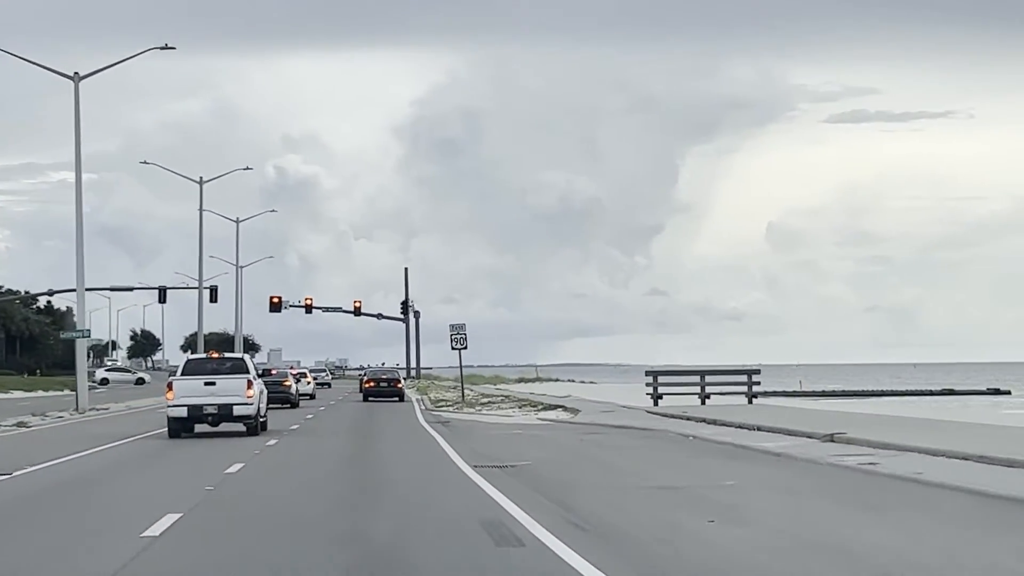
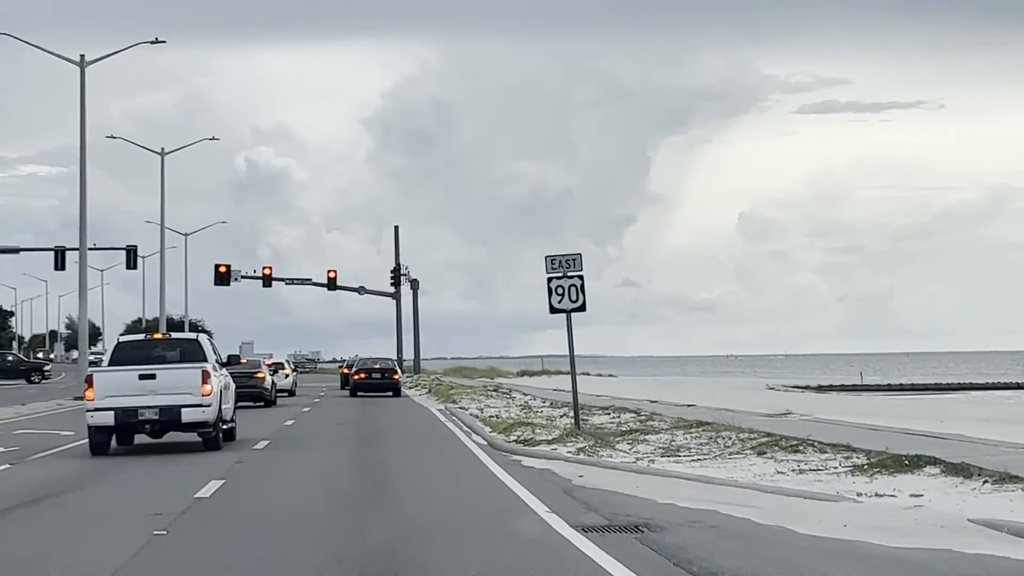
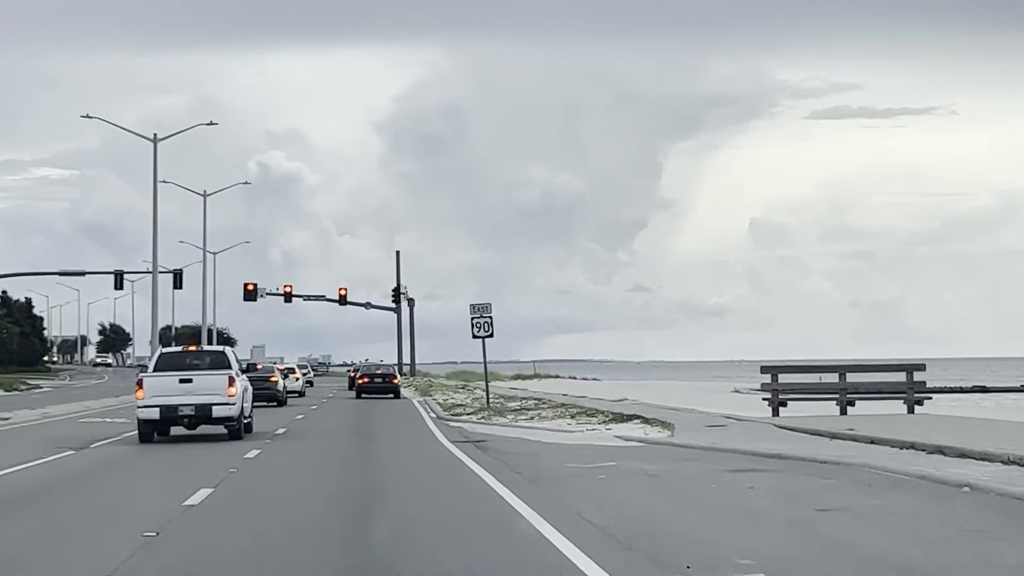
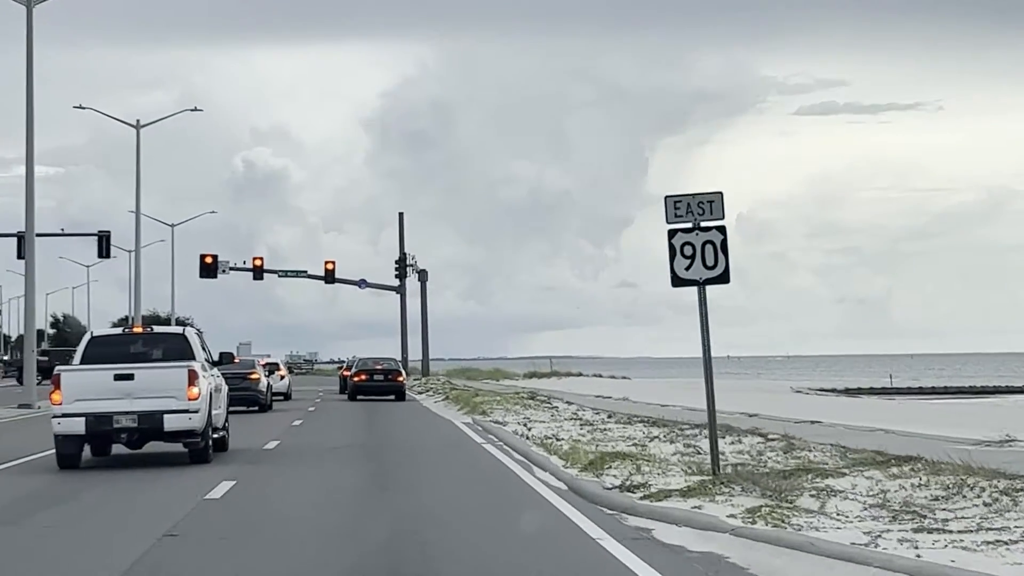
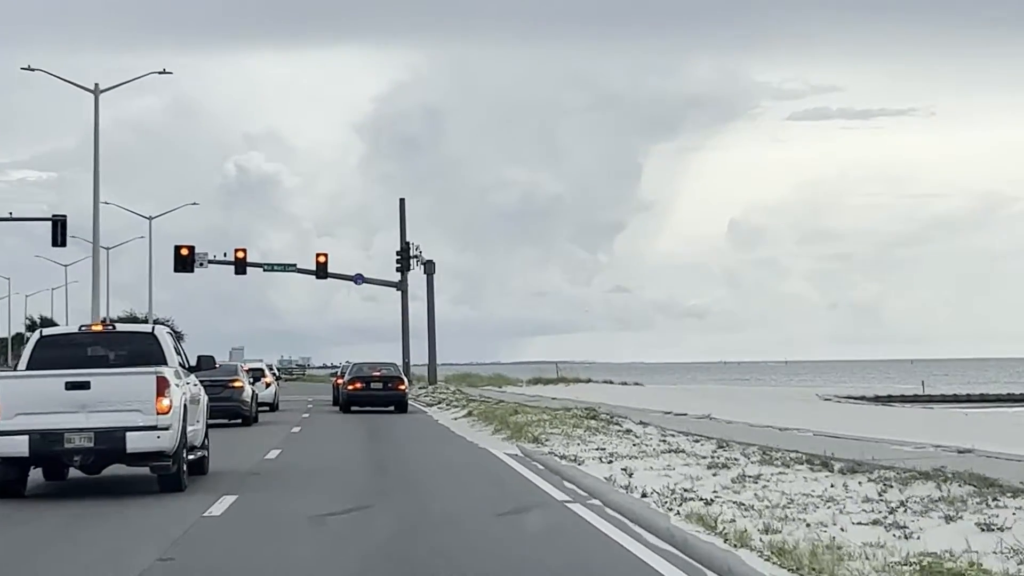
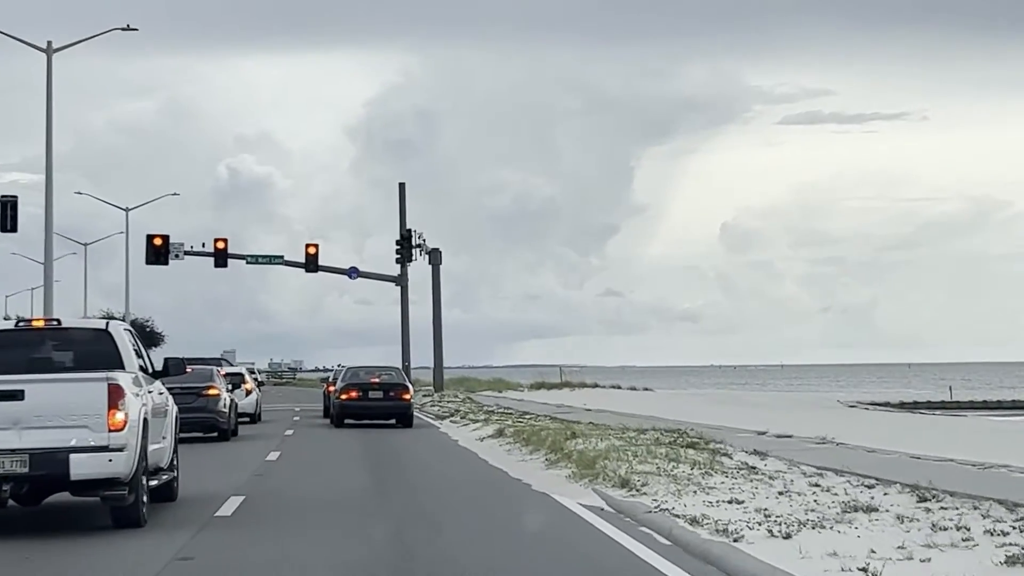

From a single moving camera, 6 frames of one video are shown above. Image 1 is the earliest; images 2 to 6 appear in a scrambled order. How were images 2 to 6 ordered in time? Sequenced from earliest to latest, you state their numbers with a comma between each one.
3, 2, 4, 5, 6
